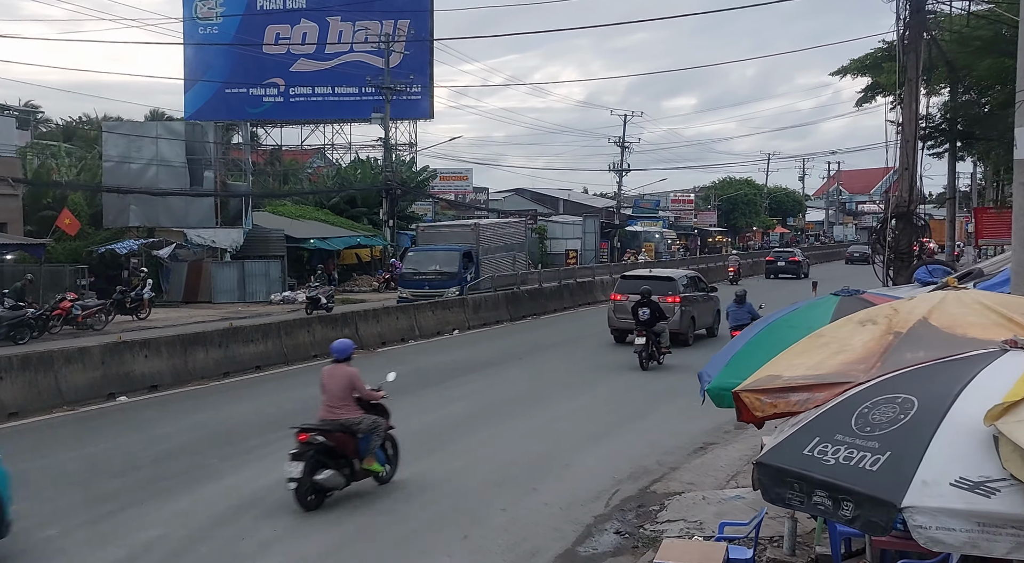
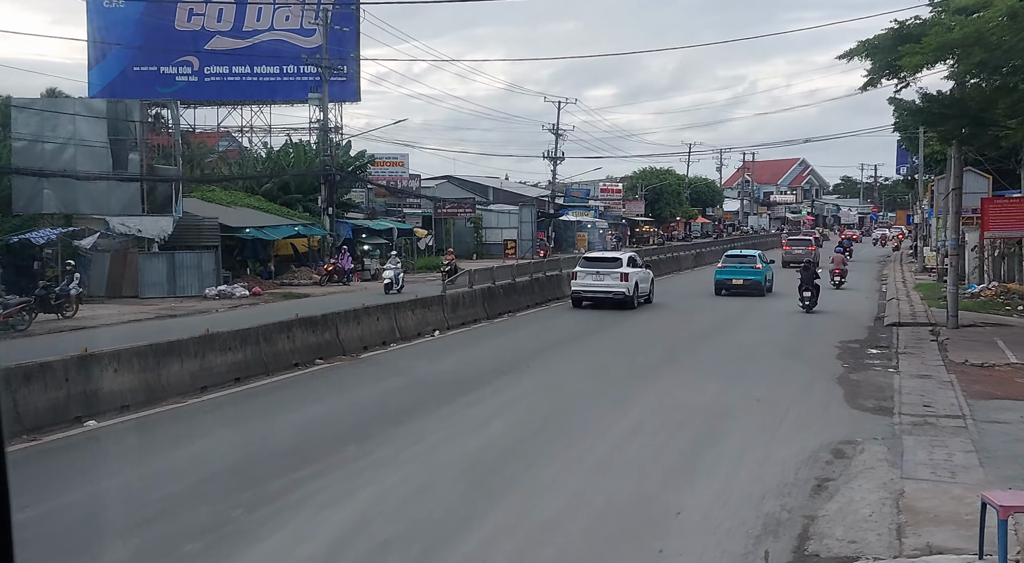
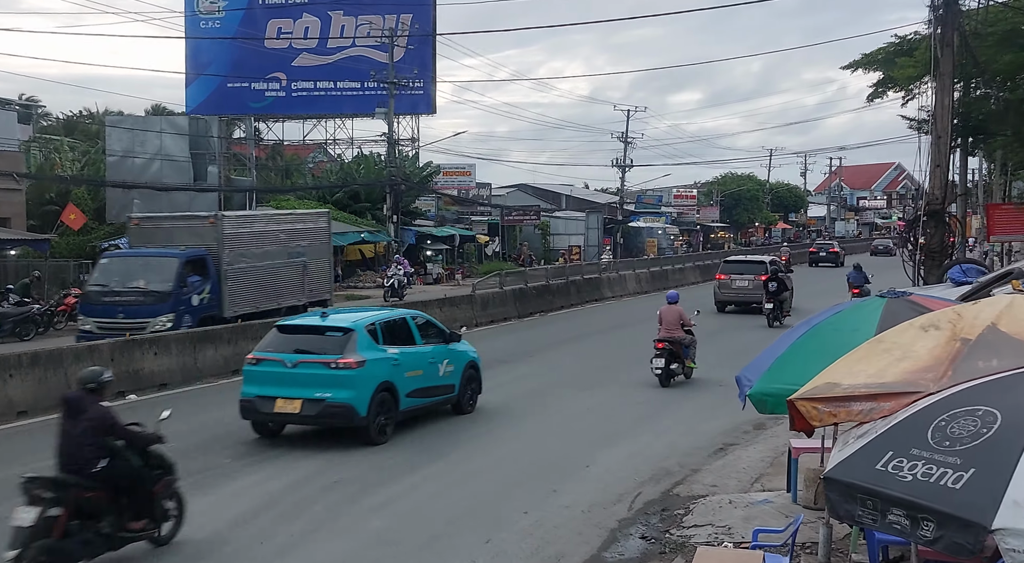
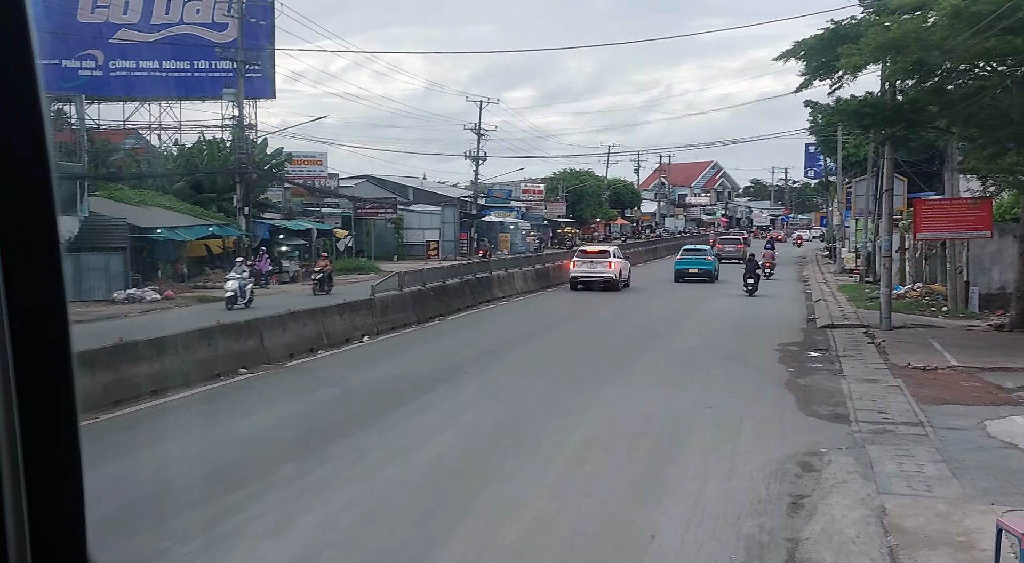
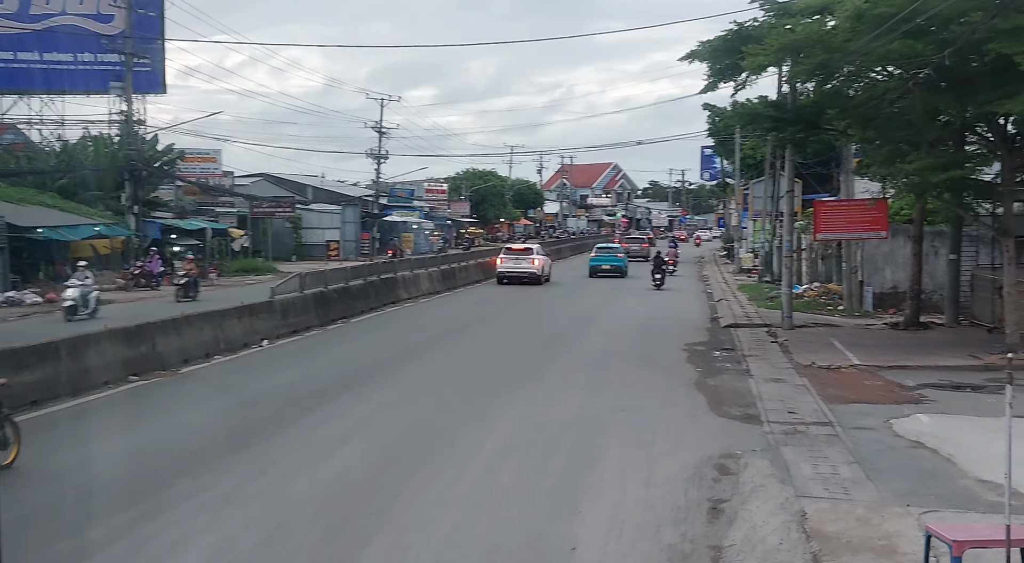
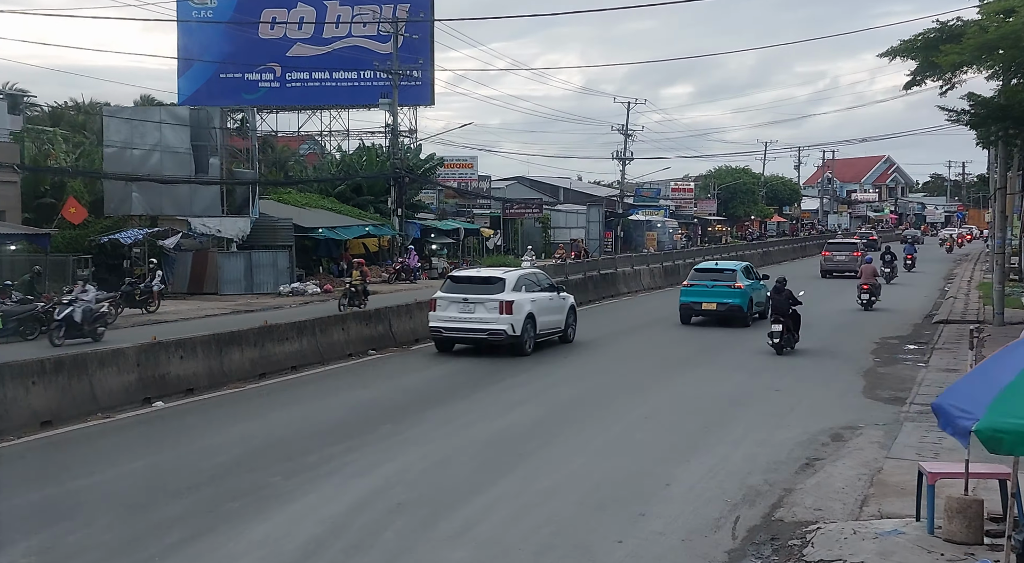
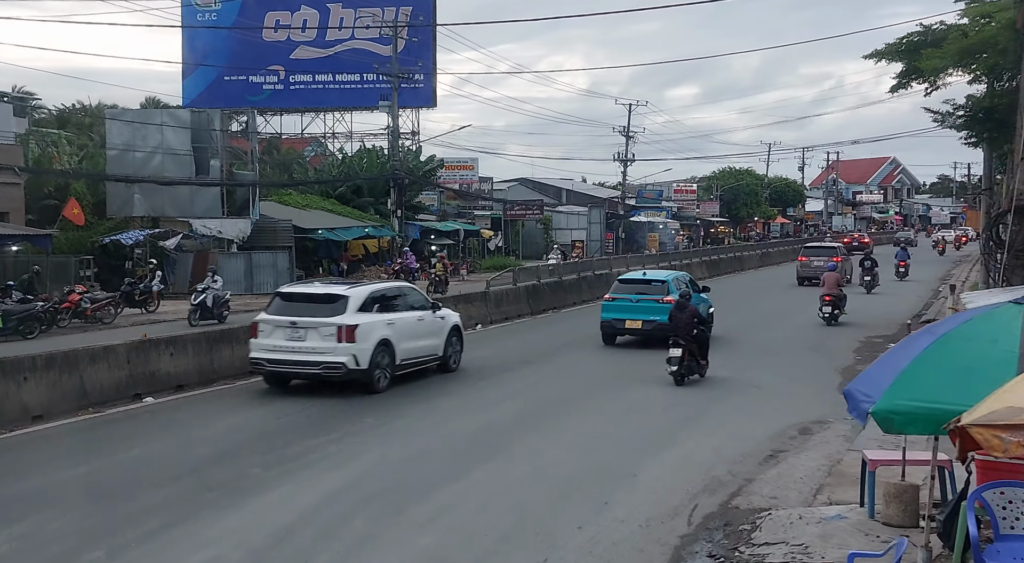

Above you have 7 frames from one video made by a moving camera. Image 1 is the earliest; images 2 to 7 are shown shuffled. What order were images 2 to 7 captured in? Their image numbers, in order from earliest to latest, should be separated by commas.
3, 7, 6, 2, 4, 5
